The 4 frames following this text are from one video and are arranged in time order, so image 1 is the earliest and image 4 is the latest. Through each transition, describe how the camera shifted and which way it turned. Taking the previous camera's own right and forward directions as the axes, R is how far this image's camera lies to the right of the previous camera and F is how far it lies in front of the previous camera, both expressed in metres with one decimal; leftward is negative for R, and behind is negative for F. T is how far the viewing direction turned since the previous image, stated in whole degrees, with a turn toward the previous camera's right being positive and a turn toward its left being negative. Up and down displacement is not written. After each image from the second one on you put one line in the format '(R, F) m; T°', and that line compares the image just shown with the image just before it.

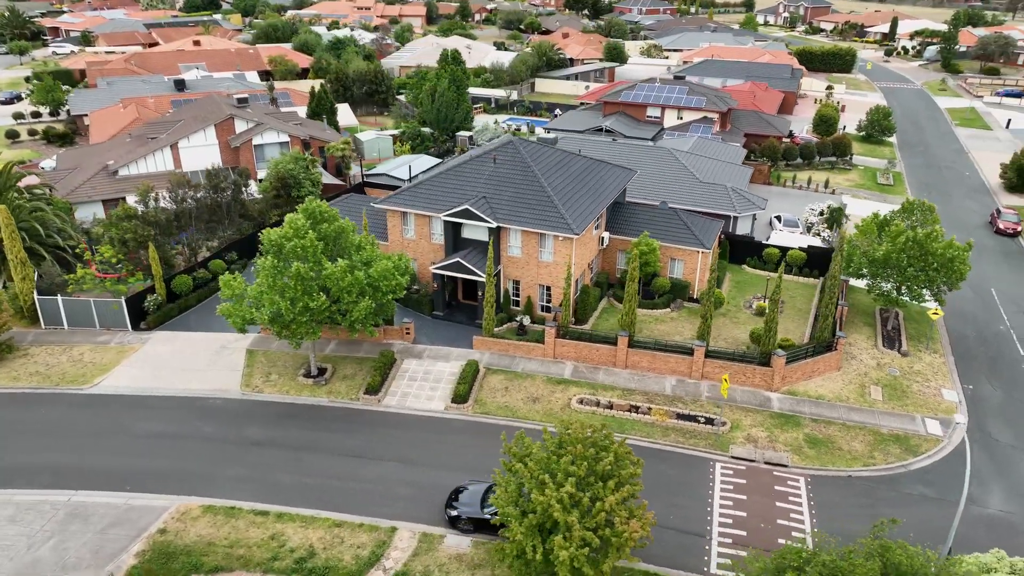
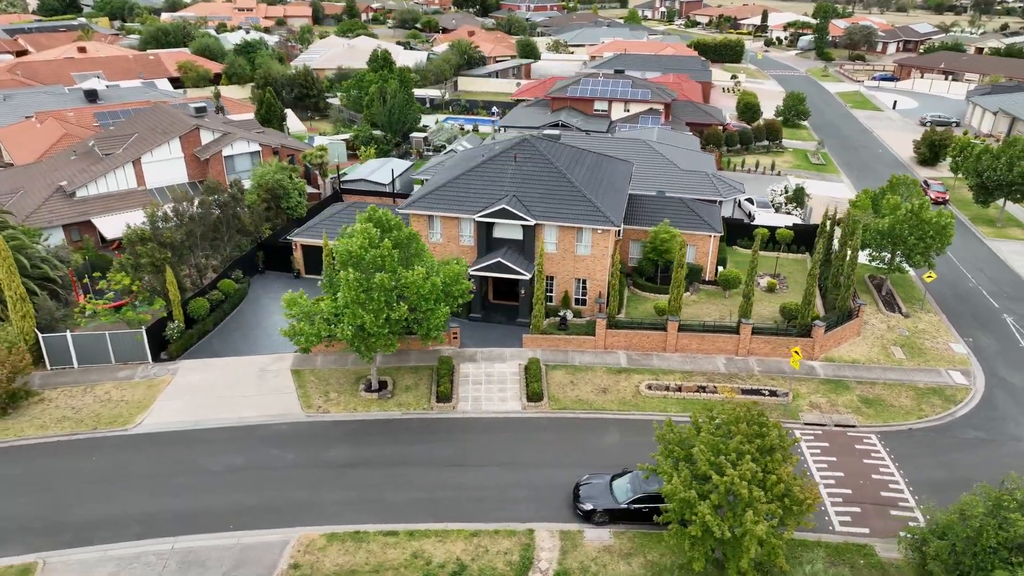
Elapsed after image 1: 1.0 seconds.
(-8.4, +0.5) m; +9°
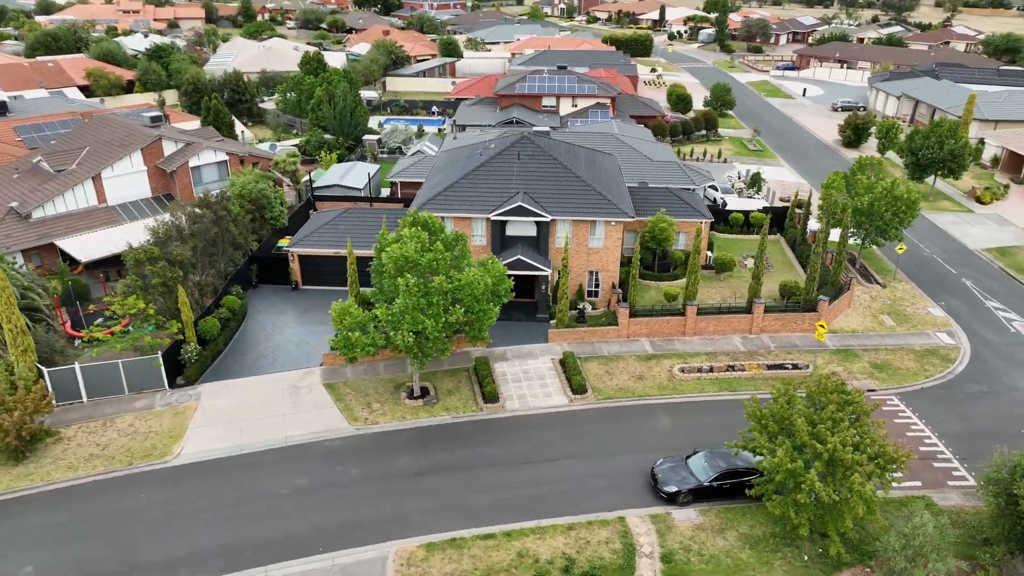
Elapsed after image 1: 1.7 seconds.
(-6.4, +0.3) m; +8°
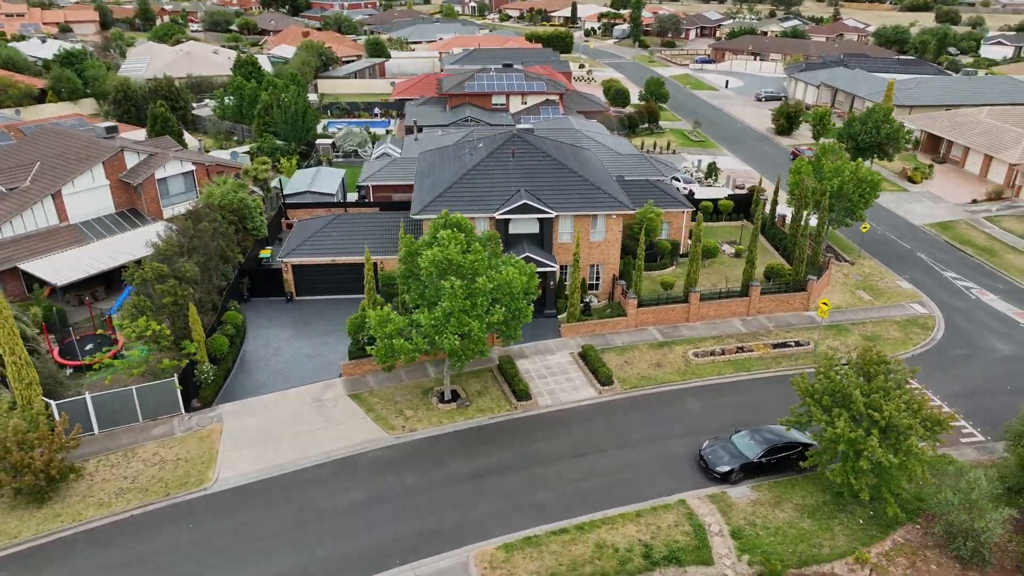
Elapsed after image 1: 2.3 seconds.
(-5.2, +0.2) m; +7°
